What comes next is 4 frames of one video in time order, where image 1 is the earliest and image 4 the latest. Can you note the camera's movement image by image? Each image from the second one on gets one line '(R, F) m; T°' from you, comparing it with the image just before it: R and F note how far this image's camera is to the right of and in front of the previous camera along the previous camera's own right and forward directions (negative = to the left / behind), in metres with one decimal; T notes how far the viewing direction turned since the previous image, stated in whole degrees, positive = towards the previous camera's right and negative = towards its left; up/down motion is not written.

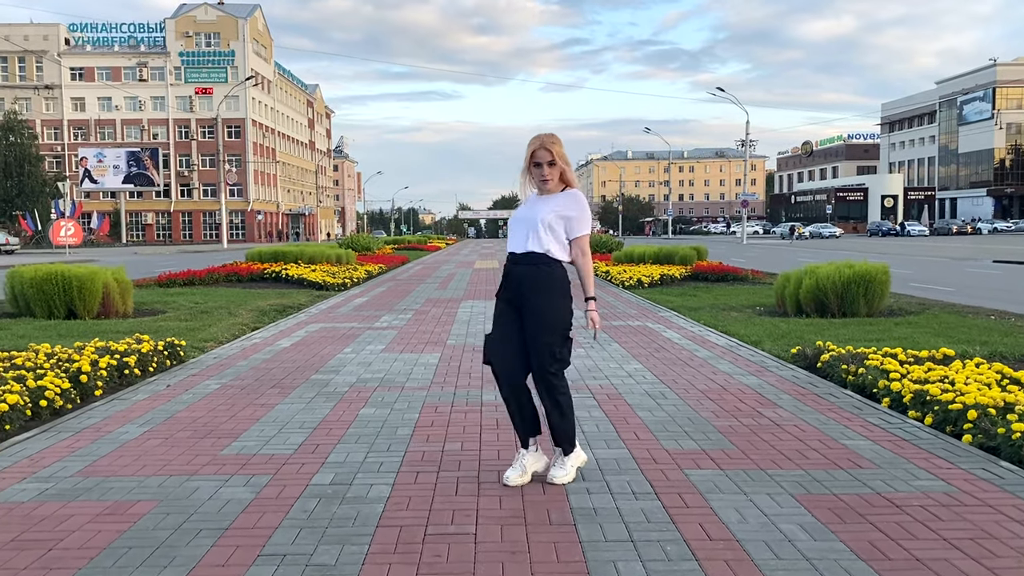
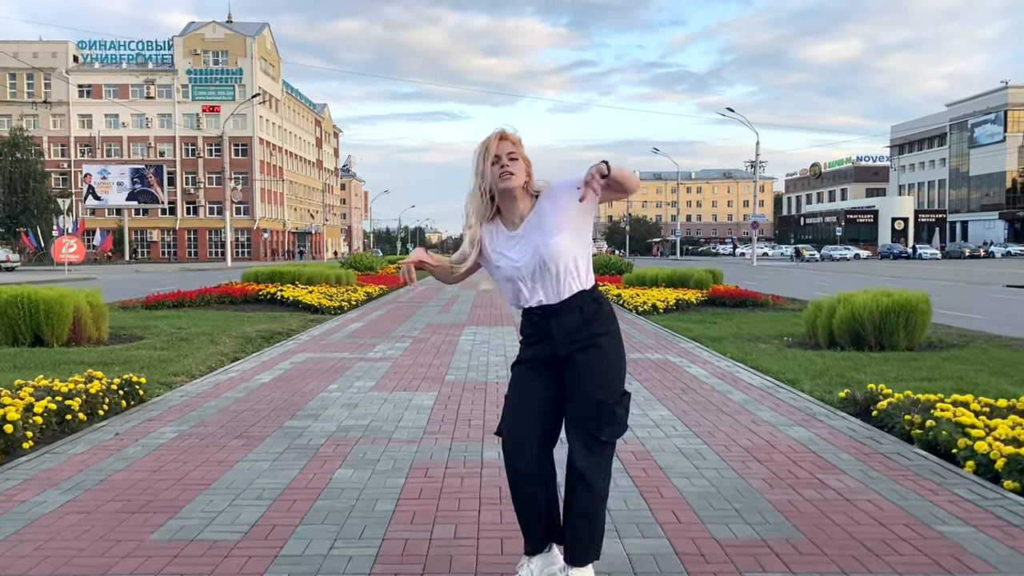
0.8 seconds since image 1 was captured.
(0.0, +1.1) m; 0°
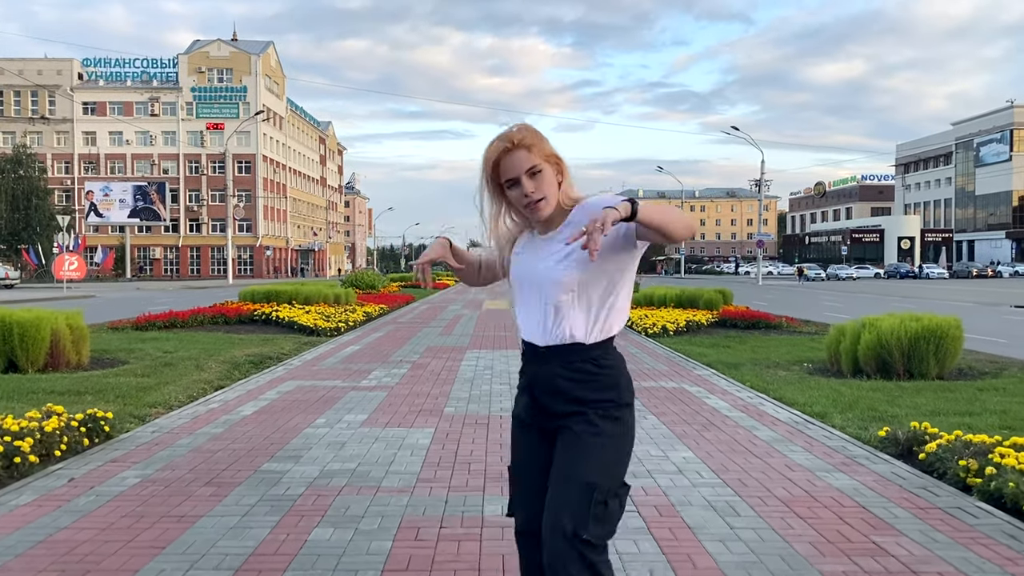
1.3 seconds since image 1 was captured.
(0.0, +0.7) m; 0°
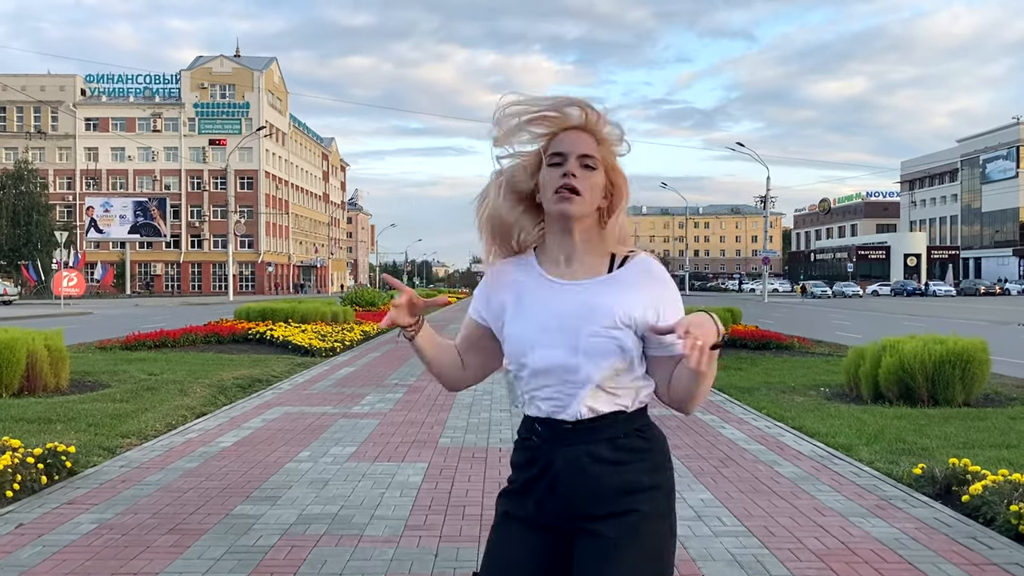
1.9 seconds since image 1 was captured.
(0.0, +0.6) m; 0°
